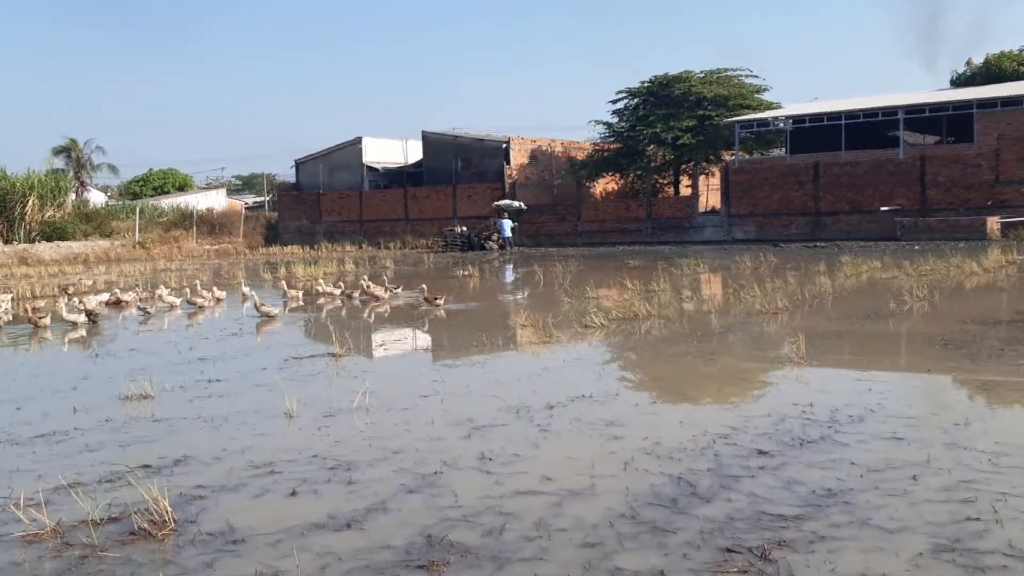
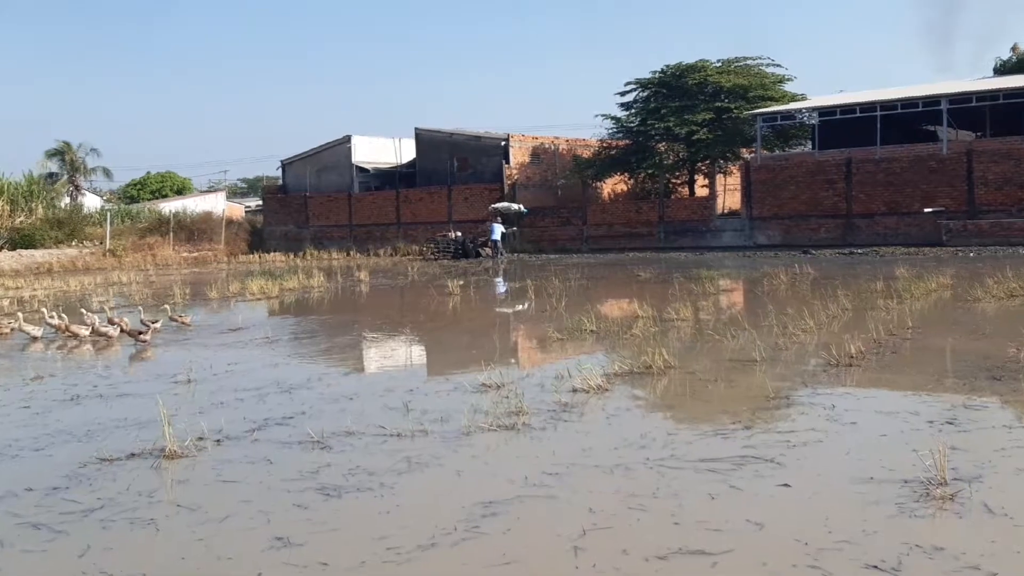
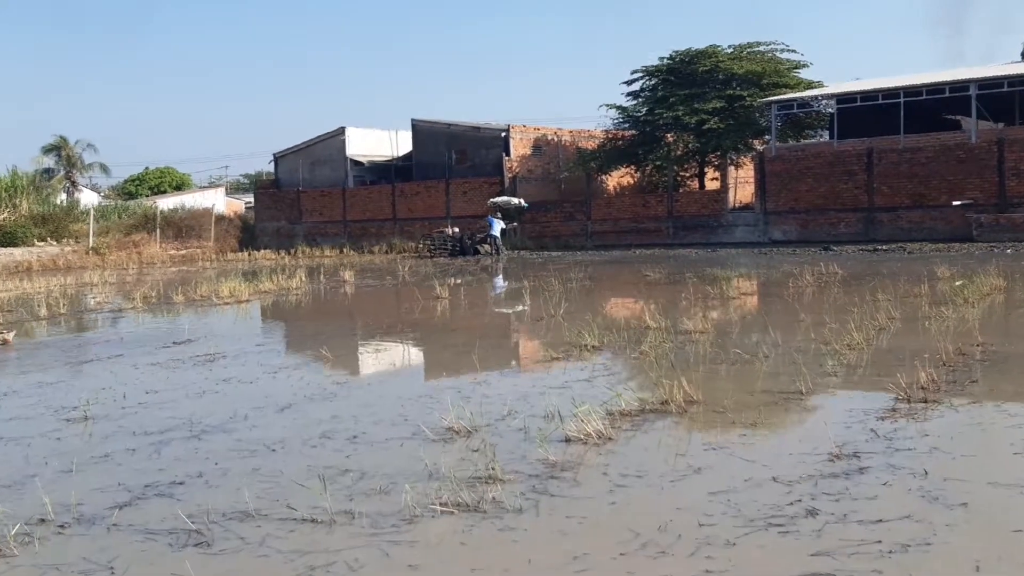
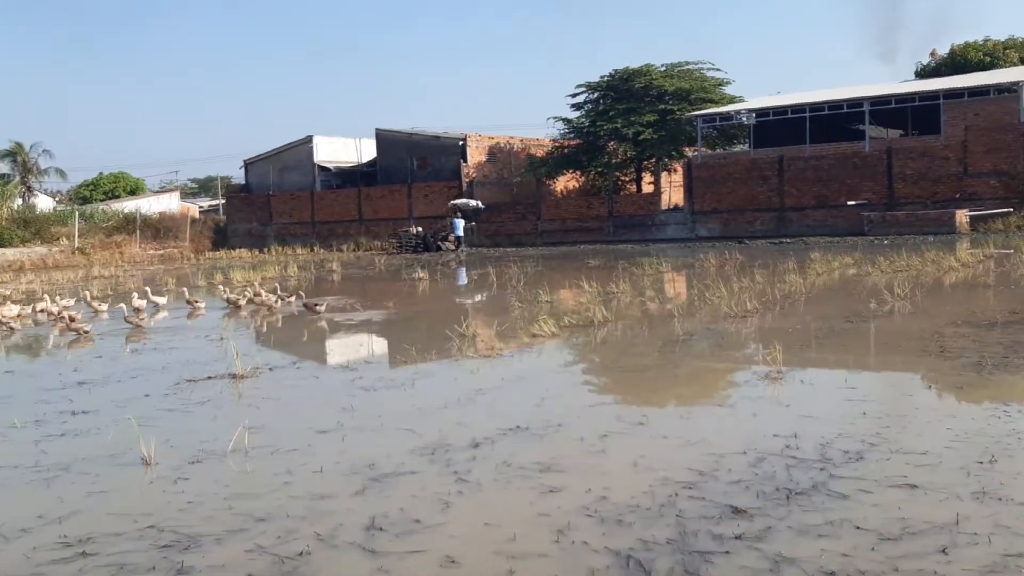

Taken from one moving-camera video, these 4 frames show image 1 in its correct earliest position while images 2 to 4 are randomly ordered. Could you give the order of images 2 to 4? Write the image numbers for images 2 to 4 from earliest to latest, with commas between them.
4, 2, 3
